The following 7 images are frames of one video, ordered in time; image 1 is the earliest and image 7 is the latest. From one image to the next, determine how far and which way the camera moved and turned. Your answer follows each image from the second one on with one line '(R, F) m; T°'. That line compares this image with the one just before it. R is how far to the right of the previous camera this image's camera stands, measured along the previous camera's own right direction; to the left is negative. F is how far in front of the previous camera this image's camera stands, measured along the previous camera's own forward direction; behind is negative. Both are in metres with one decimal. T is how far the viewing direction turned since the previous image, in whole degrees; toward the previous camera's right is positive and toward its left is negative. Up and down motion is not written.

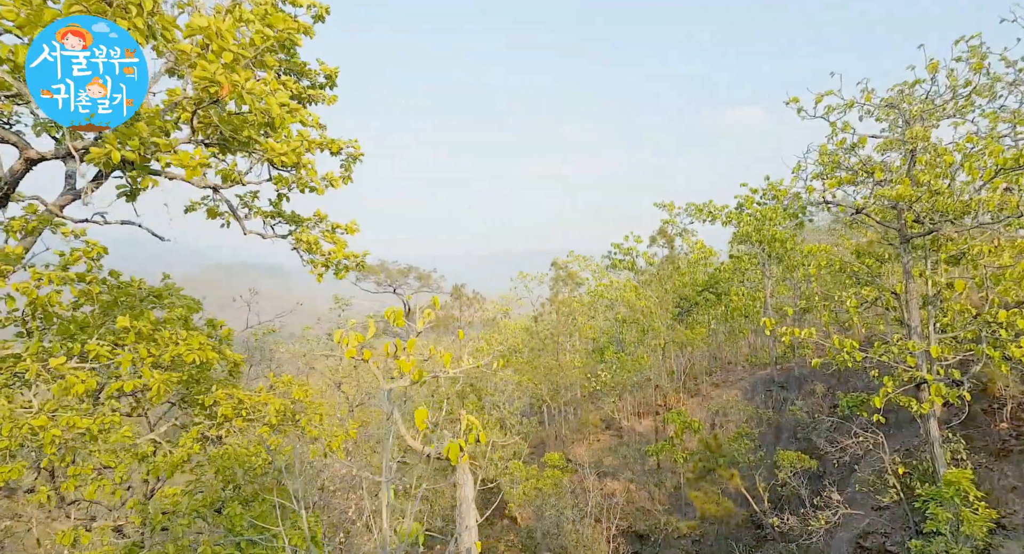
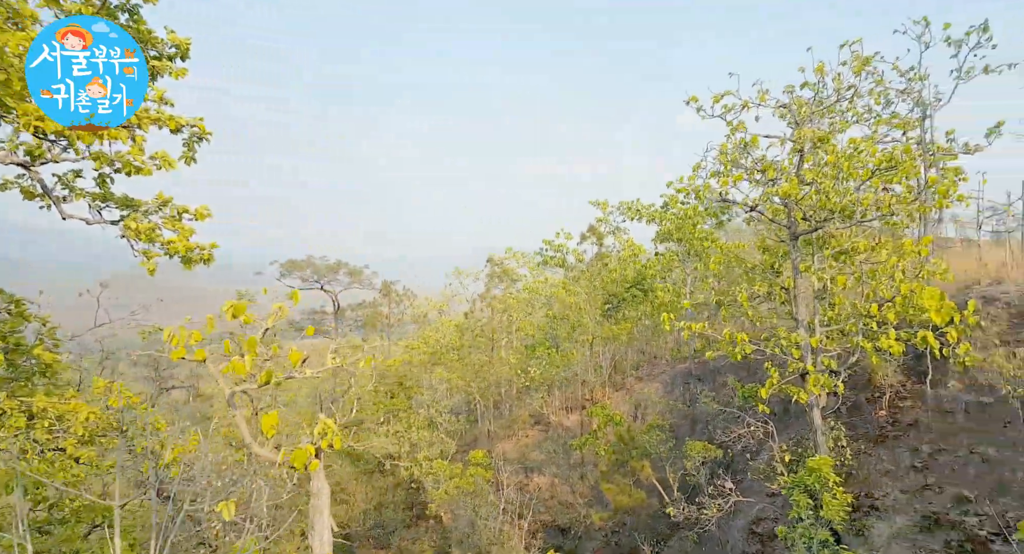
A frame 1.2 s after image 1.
(+0.8, +0.1) m; +6°
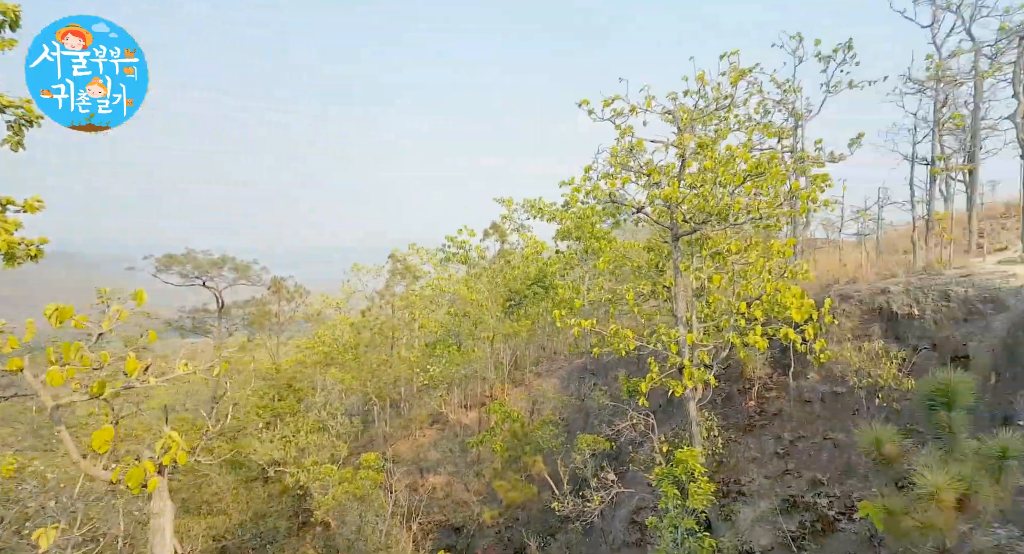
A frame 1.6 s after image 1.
(+0.4, +0.1) m; +8°
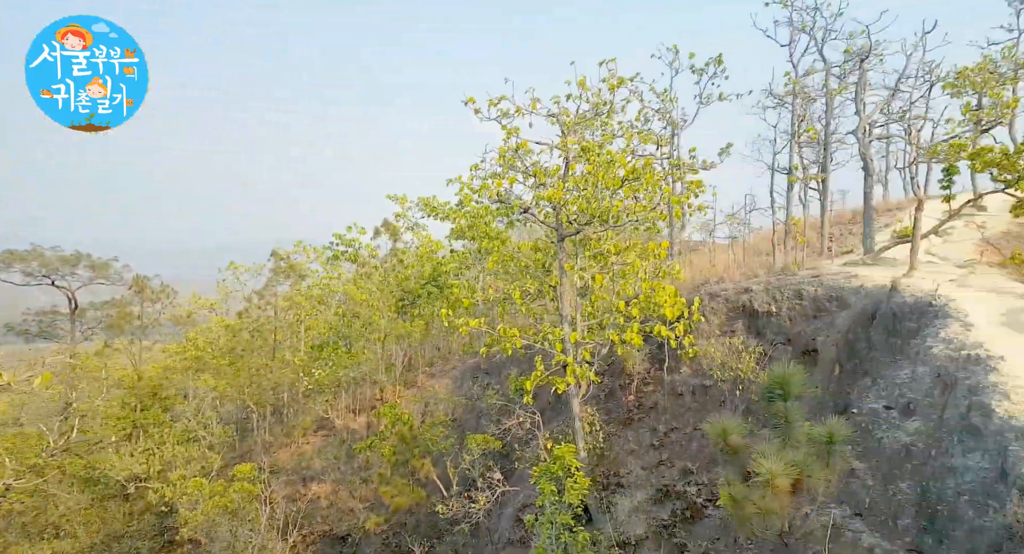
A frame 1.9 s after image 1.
(+0.3, +0.1) m; +9°
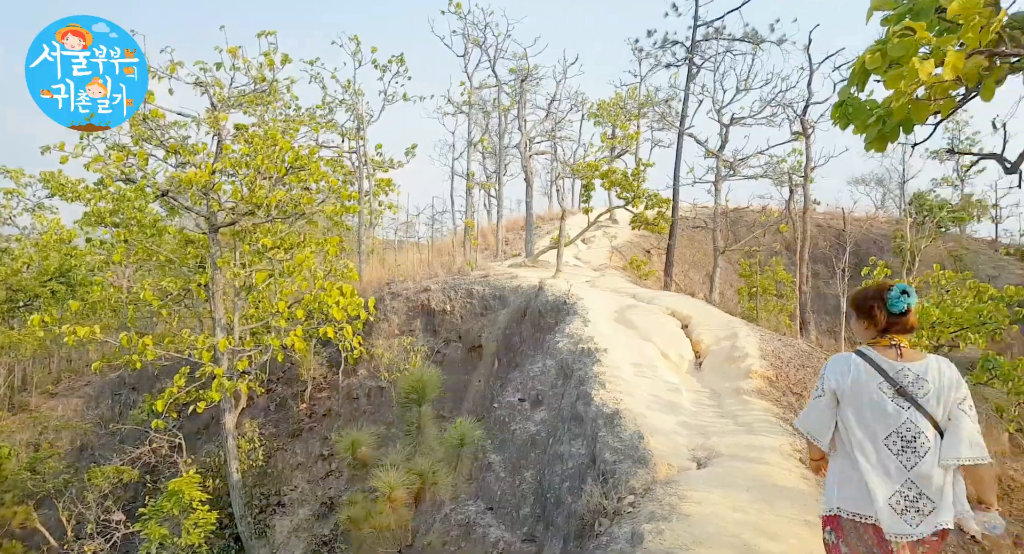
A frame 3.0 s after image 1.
(+0.6, +0.3) m; +26°
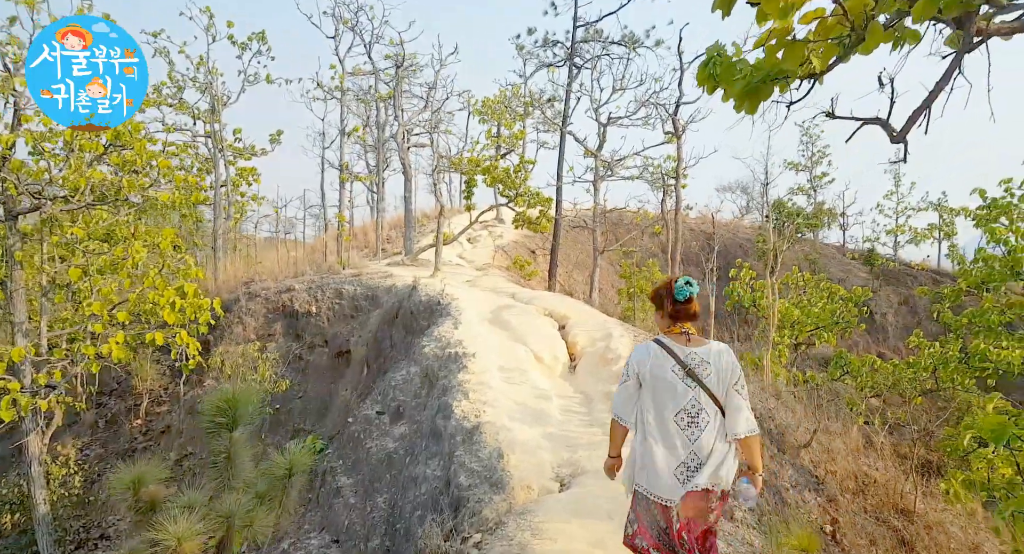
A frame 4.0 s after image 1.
(+0.2, +0.5) m; +10°
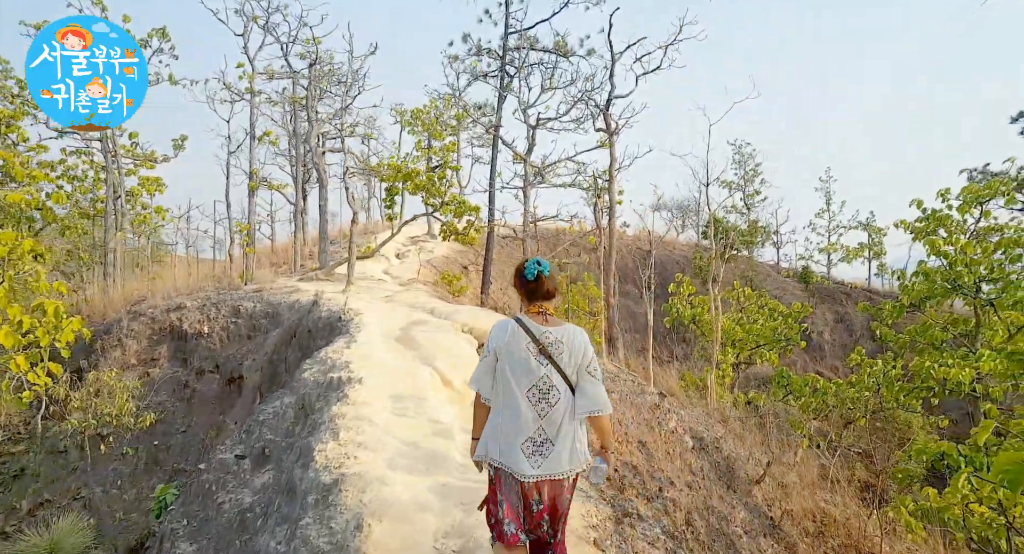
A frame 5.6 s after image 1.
(+0.3, +0.9) m; +5°
